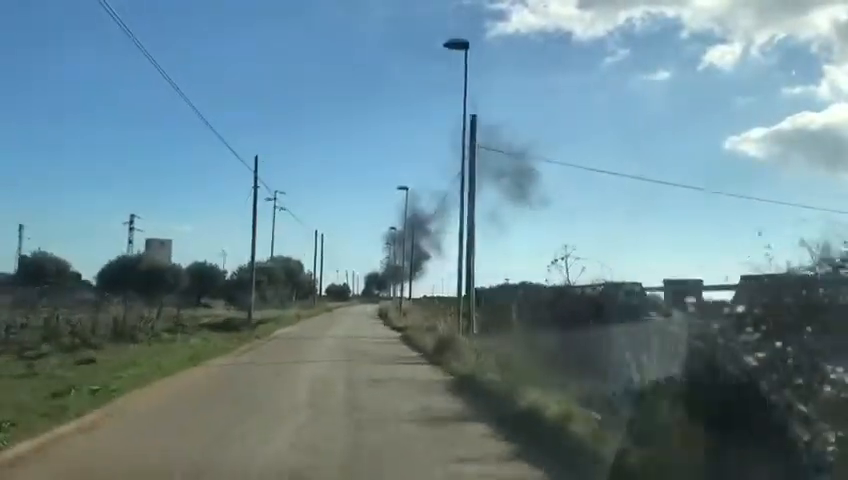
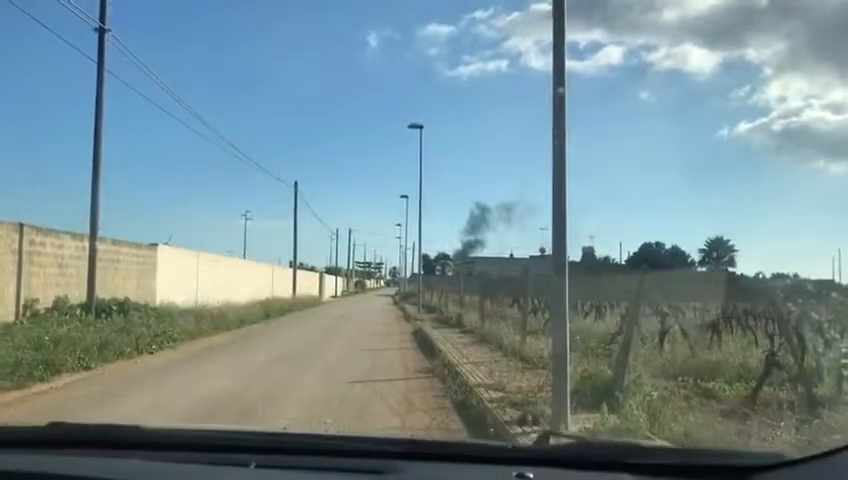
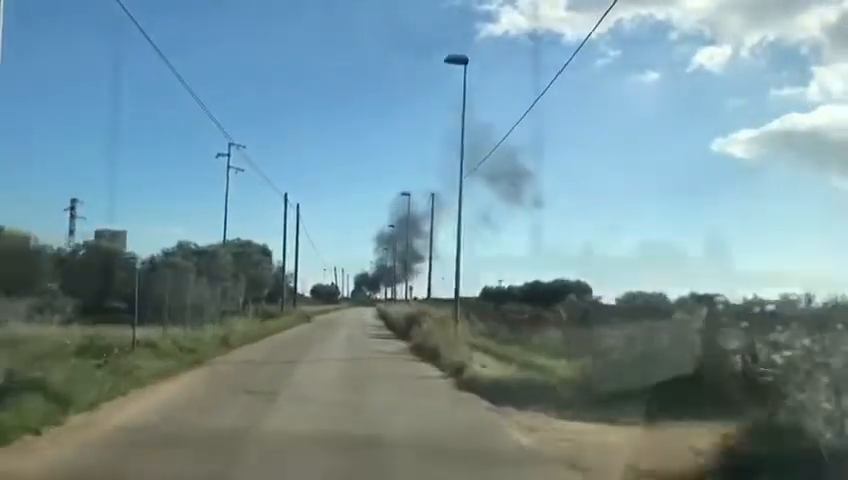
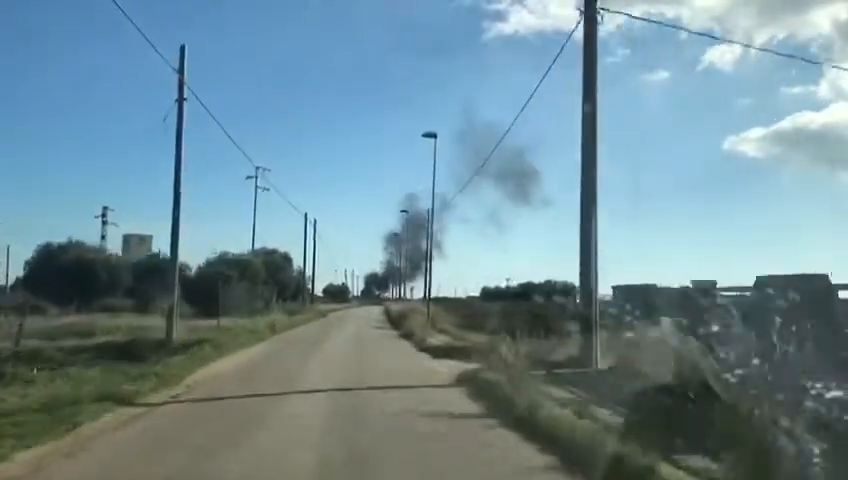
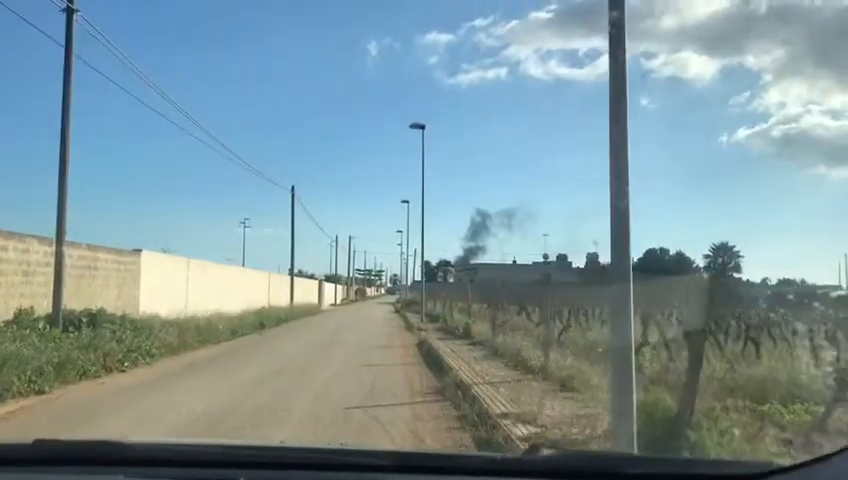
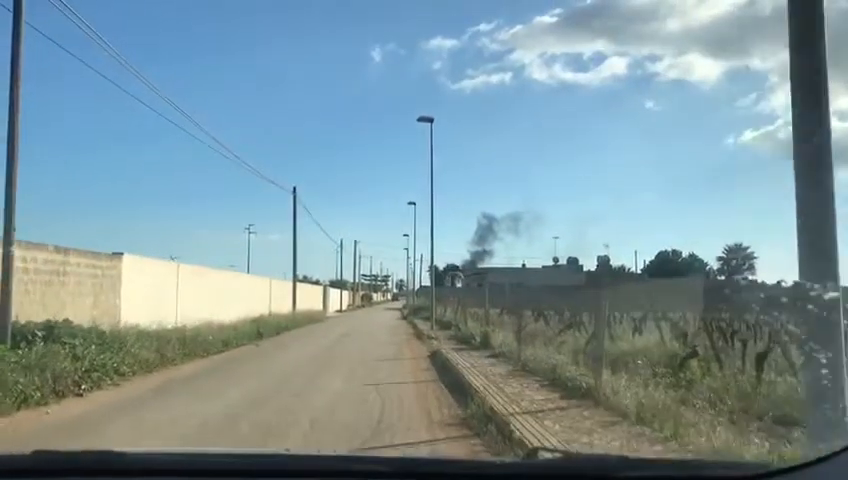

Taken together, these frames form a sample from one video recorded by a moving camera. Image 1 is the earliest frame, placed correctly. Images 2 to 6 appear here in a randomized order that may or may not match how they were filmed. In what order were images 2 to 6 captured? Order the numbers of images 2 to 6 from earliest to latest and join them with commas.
4, 3, 2, 5, 6
